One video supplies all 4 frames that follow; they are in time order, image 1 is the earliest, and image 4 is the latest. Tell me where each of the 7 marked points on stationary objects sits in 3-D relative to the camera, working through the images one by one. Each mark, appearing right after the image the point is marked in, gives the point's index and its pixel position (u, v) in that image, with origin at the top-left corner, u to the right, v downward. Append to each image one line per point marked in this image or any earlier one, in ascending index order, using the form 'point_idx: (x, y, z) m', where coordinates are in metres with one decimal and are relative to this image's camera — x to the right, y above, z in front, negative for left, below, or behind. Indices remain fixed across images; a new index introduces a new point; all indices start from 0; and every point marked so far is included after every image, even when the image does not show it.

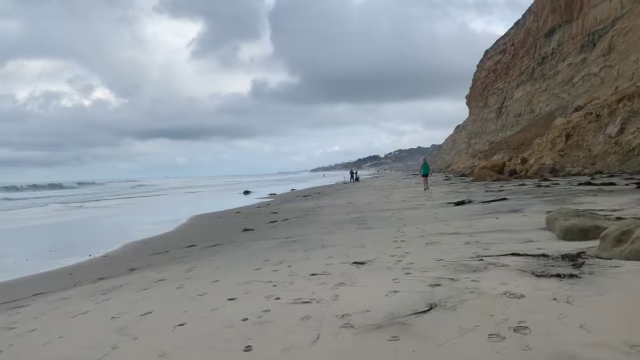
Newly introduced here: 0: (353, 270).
0: (+0.3, -0.8, +4.6) m
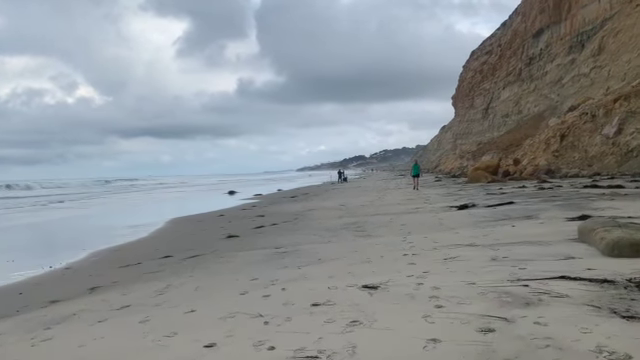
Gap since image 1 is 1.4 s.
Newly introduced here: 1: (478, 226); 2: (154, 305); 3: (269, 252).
0: (+0.3, -0.8, +3.6) m
1: (+2.2, -0.6, +7.7) m
2: (-1.3, -1.0, +4.2) m
3: (-0.6, -0.9, +6.7) m
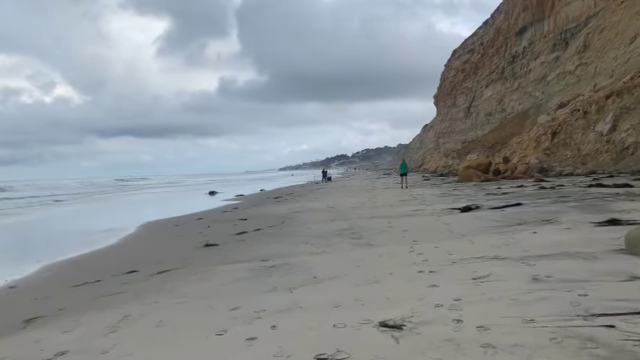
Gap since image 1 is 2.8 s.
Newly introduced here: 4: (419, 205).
0: (+0.3, -0.8, +2.6) m
1: (+2.1, -0.6, +6.7) m
2: (-1.3, -1.0, +3.1) m
3: (-0.7, -0.9, +5.6) m
4: (+2.1, -0.5, +11.9) m
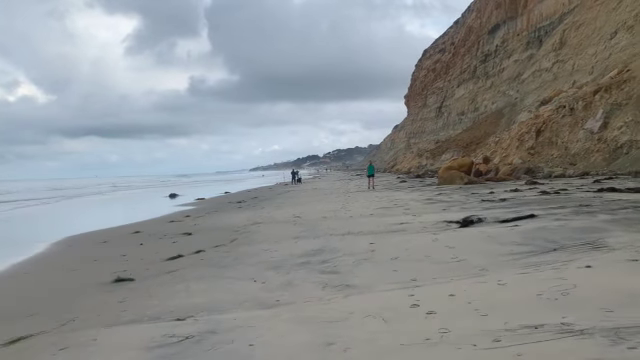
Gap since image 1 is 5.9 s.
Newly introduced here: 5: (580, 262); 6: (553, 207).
0: (+0.2, -0.9, +0.4) m
1: (+1.7, -0.7, +4.6) m
2: (-1.4, -1.1, +0.9) m
3: (-1.0, -1.0, +3.4) m
4: (+1.5, -0.6, +9.8) m
5: (+2.2, -0.7, +4.6) m
6: (+3.6, -0.4, +8.6) m
